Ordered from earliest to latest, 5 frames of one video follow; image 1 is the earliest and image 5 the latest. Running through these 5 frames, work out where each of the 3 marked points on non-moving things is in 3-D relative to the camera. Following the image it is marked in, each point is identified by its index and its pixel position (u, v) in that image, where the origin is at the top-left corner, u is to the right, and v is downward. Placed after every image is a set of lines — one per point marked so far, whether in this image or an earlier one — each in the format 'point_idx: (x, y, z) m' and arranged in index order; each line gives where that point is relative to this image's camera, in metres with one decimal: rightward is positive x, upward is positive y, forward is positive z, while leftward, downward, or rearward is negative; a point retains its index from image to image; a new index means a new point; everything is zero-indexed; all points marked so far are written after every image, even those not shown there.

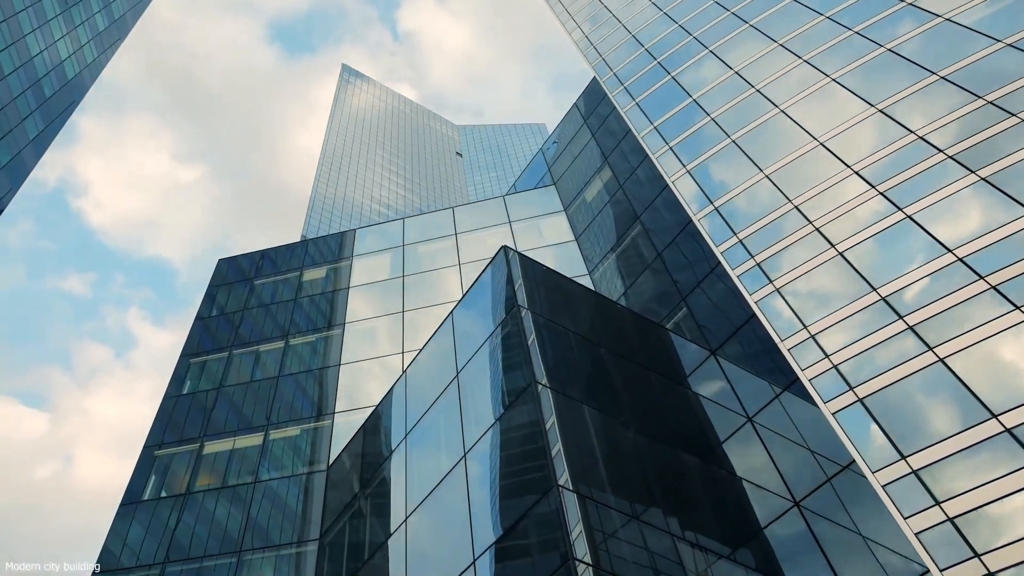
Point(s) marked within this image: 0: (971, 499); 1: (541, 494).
0: (+11.3, -5.2, +17.8) m
1: (+0.8, -5.4, +18.6) m
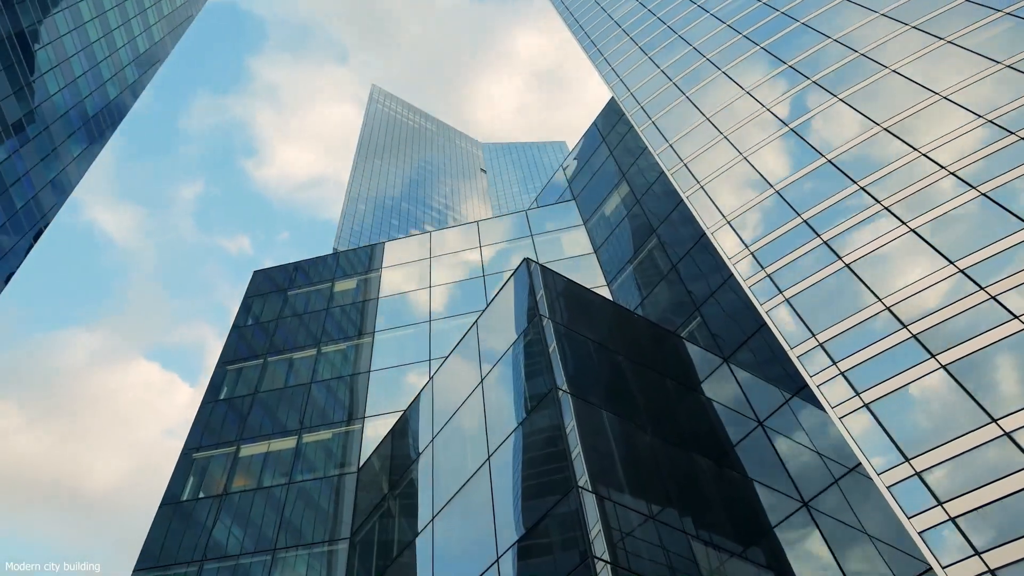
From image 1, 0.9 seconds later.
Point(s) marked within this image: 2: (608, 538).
0: (+11.8, -5.4, +18.6) m
1: (+1.4, -5.7, +19.7) m
2: (+2.4, -6.3, +18.3) m
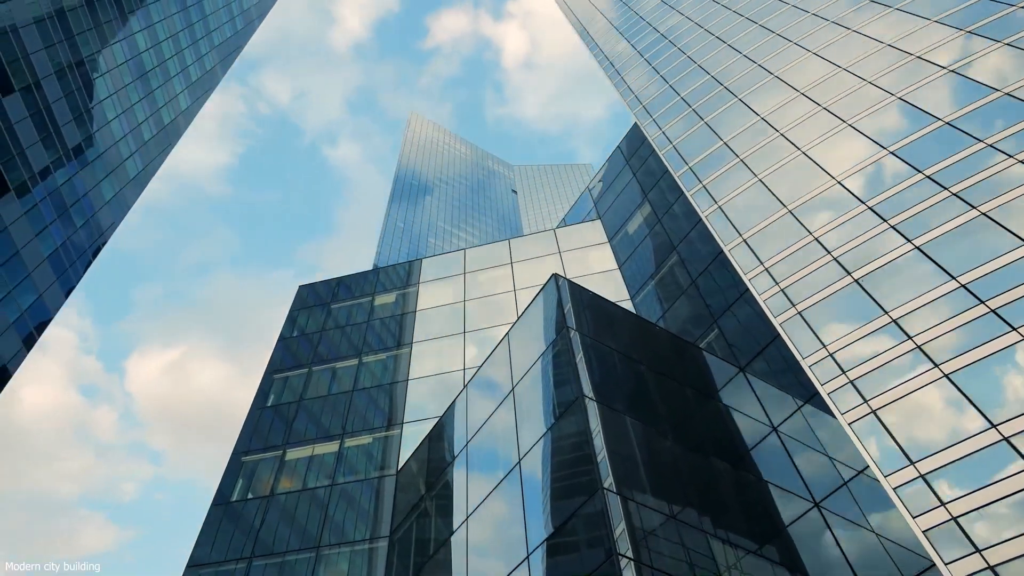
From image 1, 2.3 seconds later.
0: (+12.6, -5.8, +19.8) m
1: (+2.2, -6.1, +21.4) m
2: (+3.2, -6.7, +19.9) m
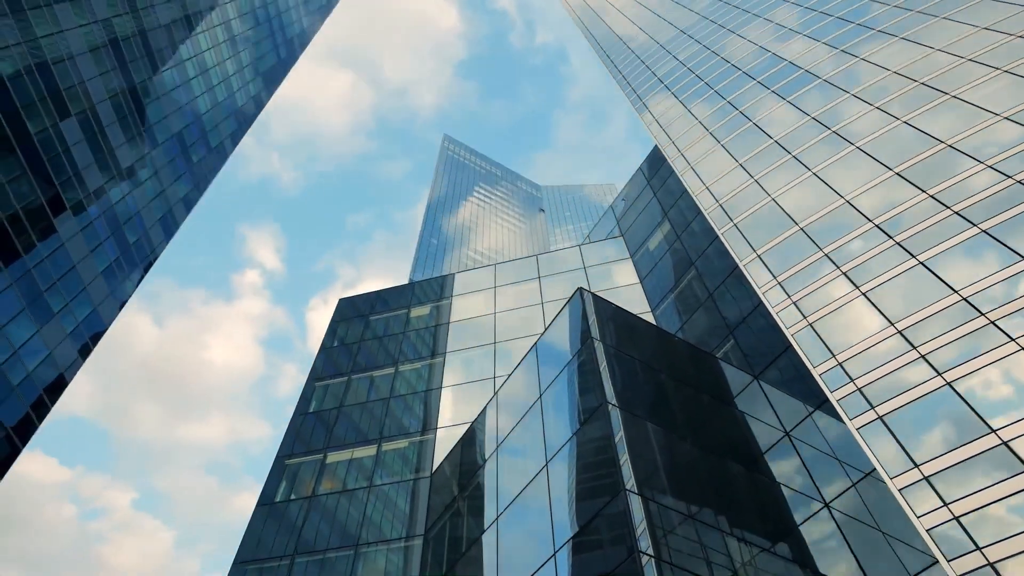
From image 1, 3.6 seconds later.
0: (+13.4, -6.2, +21.0) m
1: (+3.1, -6.5, +23.0) m
2: (+4.0, -7.1, +21.5) m
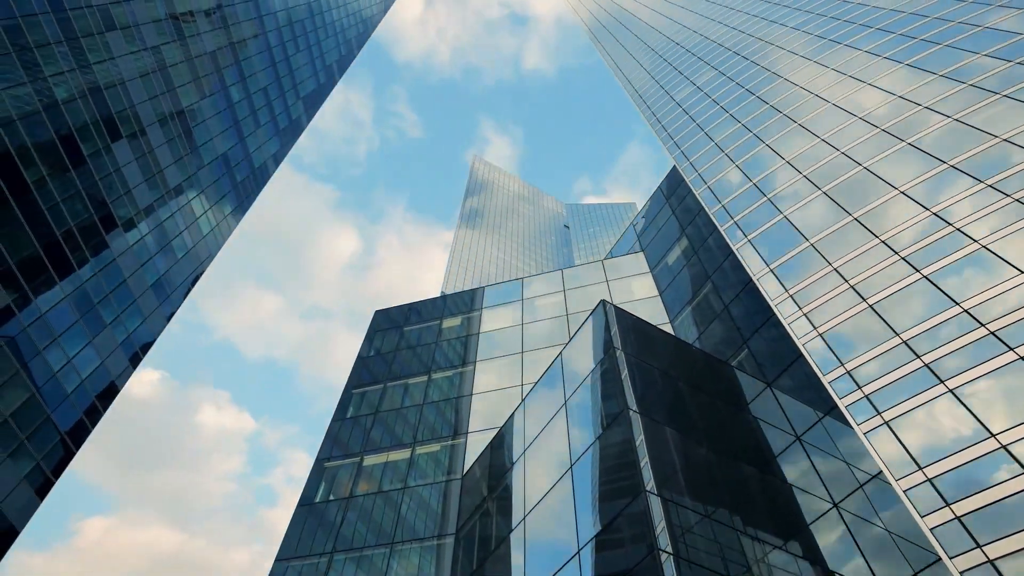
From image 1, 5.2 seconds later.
0: (+14.2, -6.6, +22.3) m
1: (+4.0, -6.9, +24.6) m
2: (+4.9, -7.5, +23.1) m
